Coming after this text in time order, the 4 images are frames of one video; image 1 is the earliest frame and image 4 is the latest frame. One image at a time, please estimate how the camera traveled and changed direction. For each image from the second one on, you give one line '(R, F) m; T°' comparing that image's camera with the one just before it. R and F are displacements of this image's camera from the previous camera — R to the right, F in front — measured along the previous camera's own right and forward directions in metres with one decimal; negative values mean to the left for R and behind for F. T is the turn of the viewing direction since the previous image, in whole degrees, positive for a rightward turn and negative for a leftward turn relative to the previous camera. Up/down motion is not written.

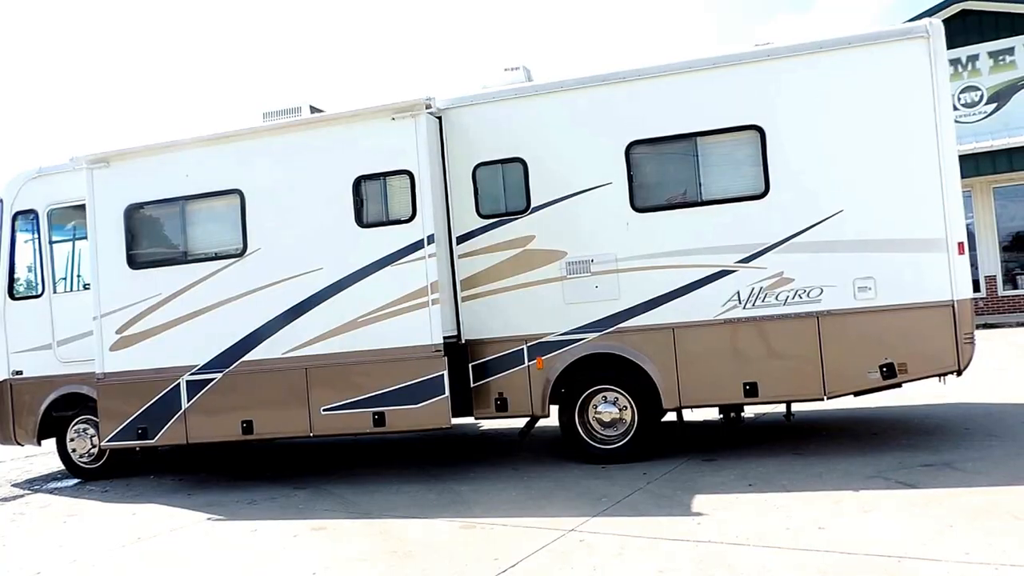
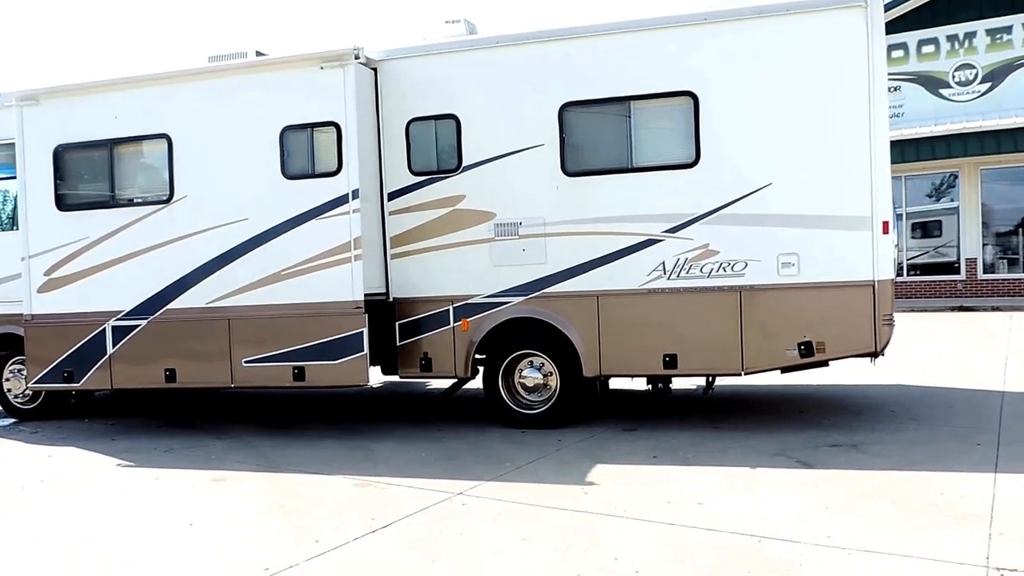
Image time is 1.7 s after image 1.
(+0.6, 0.0) m; 0°
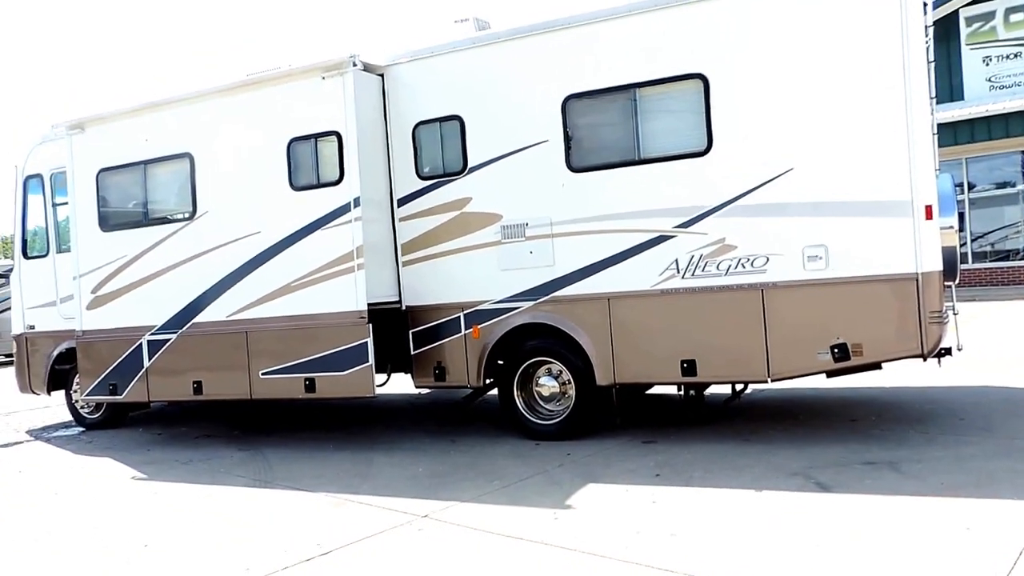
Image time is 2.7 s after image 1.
(+1.2, +0.5) m; -11°
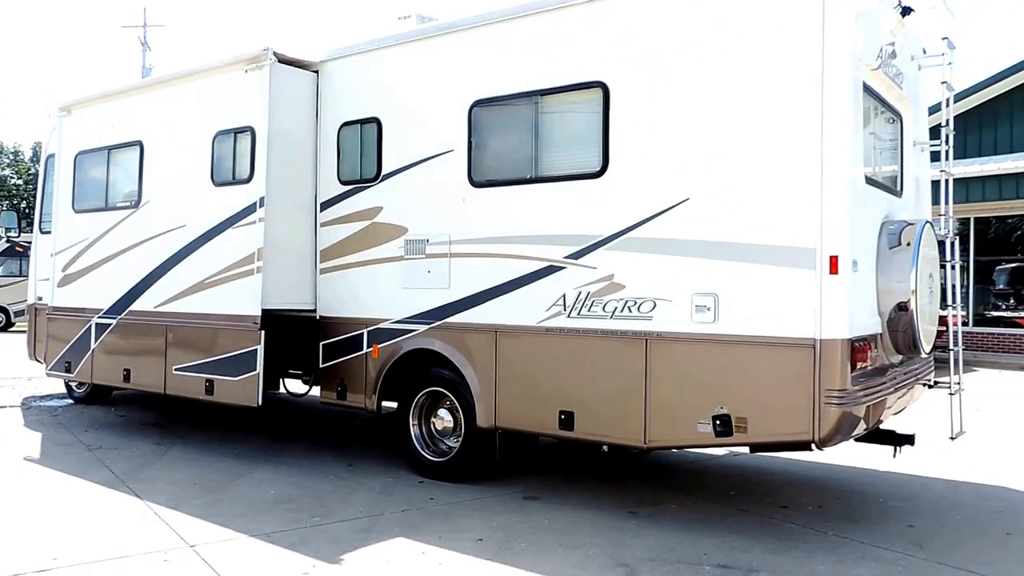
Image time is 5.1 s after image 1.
(+2.0, +0.9) m; -12°
